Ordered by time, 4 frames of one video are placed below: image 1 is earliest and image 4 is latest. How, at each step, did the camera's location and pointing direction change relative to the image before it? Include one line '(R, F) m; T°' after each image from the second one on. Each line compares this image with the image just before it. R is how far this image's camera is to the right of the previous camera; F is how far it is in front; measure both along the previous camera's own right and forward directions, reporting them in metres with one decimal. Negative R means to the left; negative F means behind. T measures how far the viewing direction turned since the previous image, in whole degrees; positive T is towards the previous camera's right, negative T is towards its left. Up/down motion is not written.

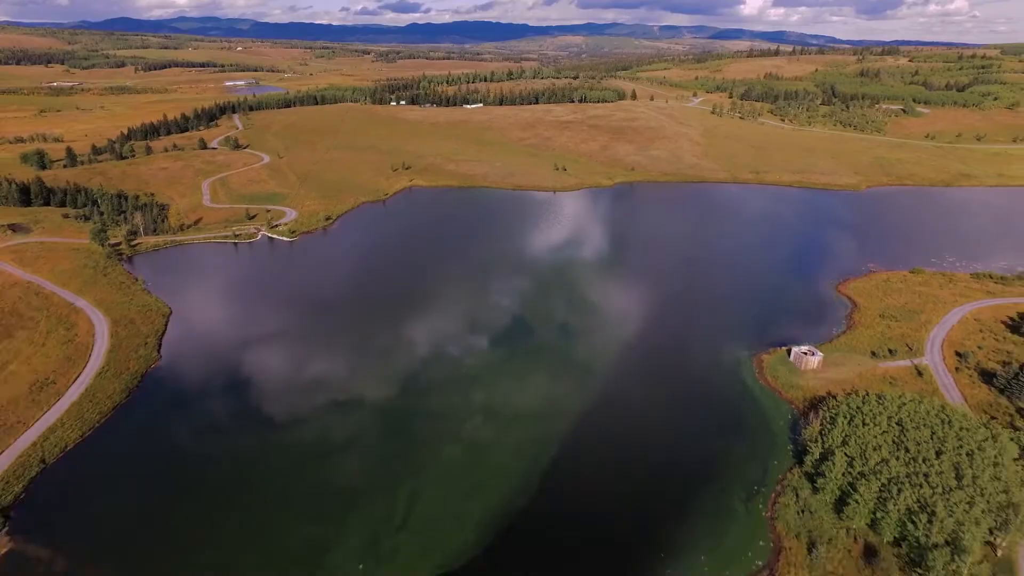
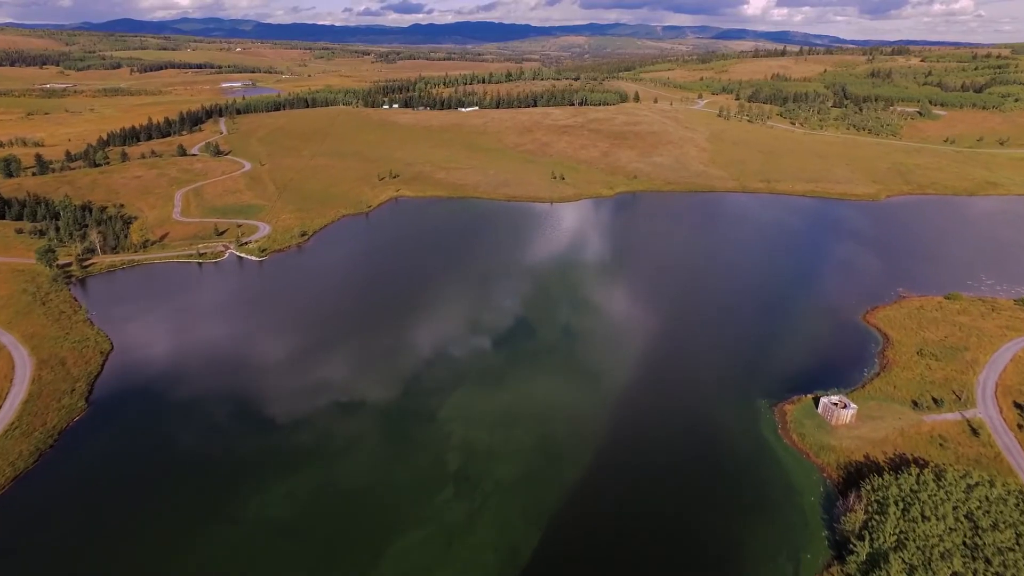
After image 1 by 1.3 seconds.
(+1.5, +6.8) m; 0°
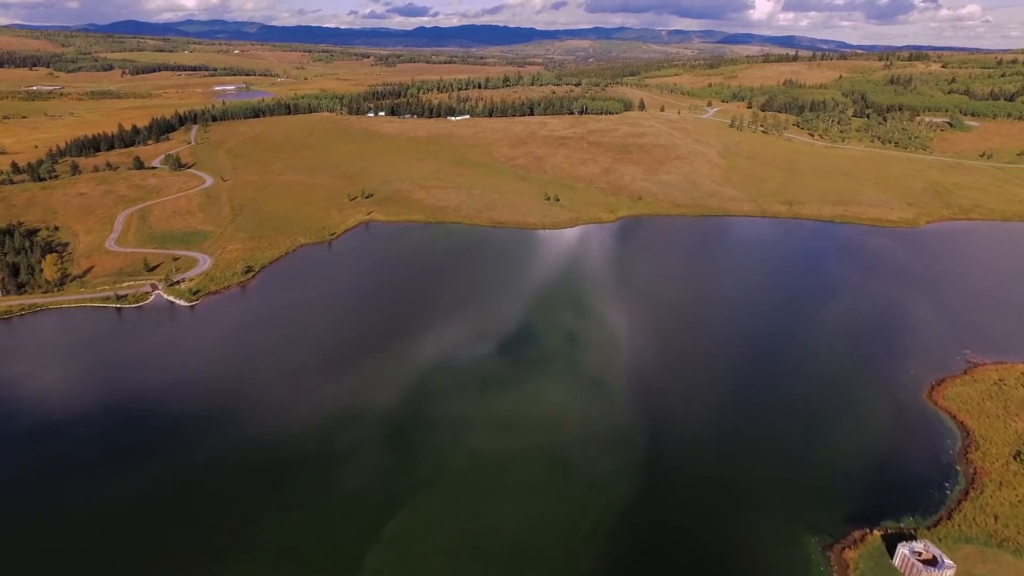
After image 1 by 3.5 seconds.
(+2.4, +11.8) m; 0°
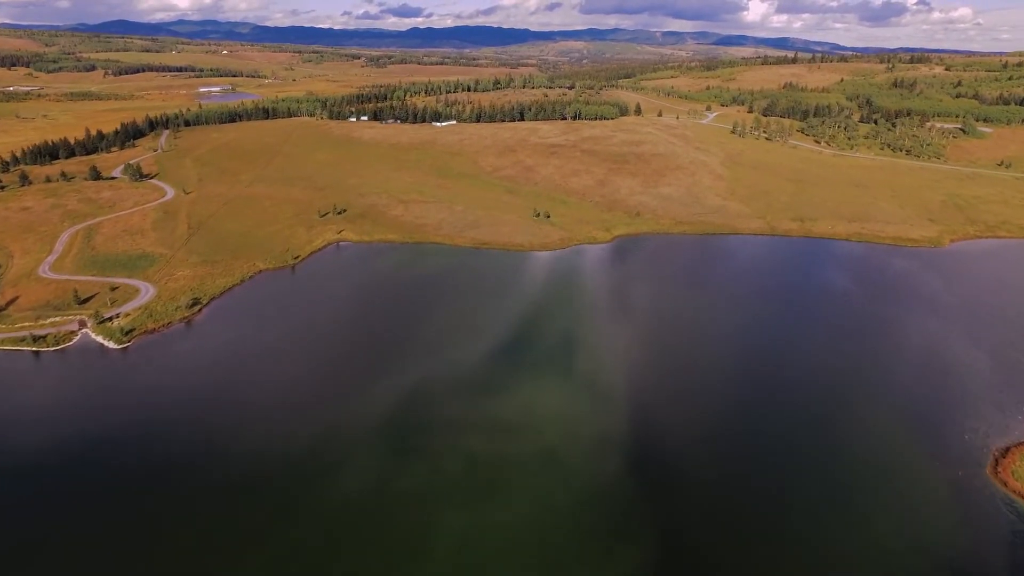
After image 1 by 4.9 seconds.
(+1.1, +7.9) m; +1°
